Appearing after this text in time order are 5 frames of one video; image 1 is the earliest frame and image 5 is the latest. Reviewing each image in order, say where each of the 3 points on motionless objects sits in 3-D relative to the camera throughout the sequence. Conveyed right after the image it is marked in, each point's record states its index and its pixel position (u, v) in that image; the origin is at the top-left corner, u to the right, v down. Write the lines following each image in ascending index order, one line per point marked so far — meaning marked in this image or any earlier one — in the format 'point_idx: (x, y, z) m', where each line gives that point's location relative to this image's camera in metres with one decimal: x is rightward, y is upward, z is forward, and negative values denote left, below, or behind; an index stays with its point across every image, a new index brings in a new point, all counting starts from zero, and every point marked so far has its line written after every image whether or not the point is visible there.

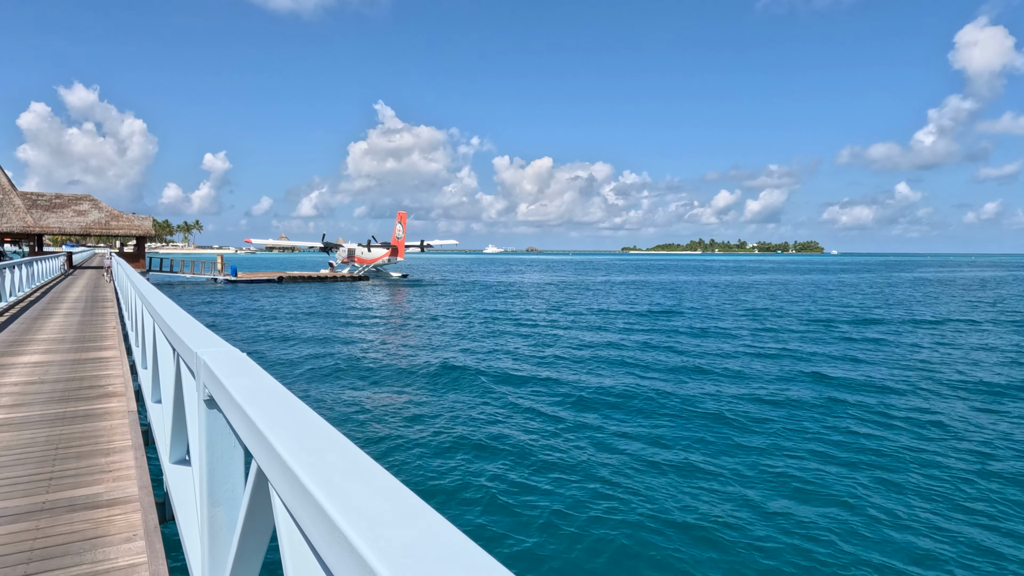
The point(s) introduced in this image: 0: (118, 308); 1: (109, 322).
0: (-8.3, -0.5, +11.0) m
1: (-7.0, -0.7, +9.1) m
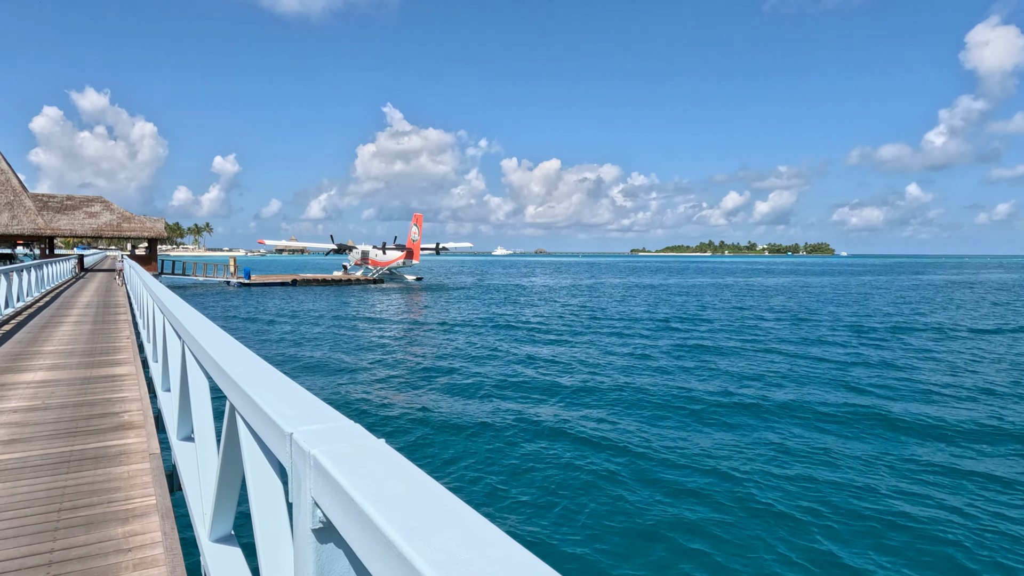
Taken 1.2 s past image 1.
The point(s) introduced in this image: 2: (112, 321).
0: (-7.9, -0.5, +10.8) m
1: (-6.6, -0.7, +8.9) m
2: (-7.5, -0.6, +9.8) m
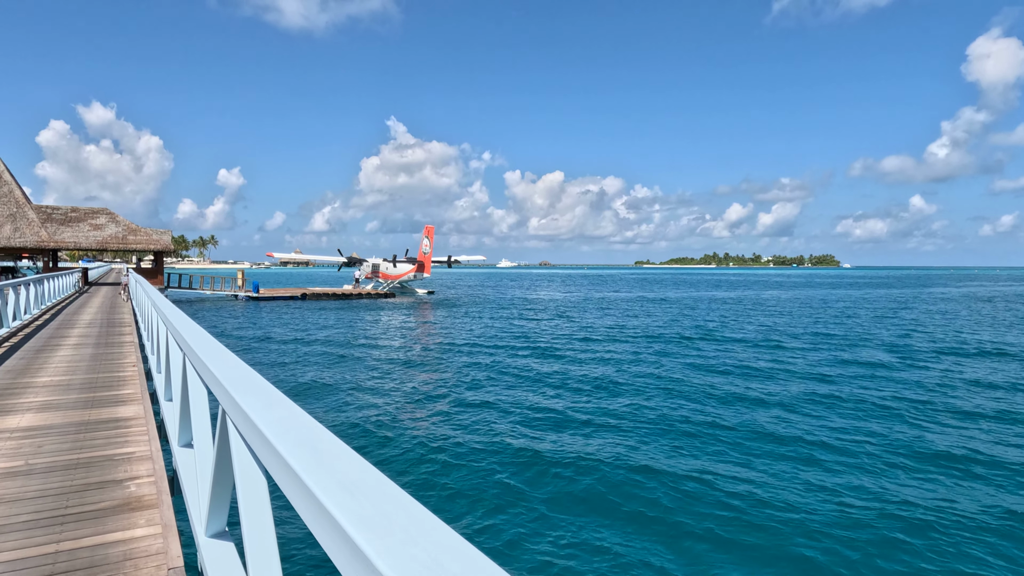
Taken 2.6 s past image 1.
0: (-7.5, -0.8, +10.5) m
1: (-6.3, -1.0, +8.6) m
2: (-7.1, -0.9, +9.4) m
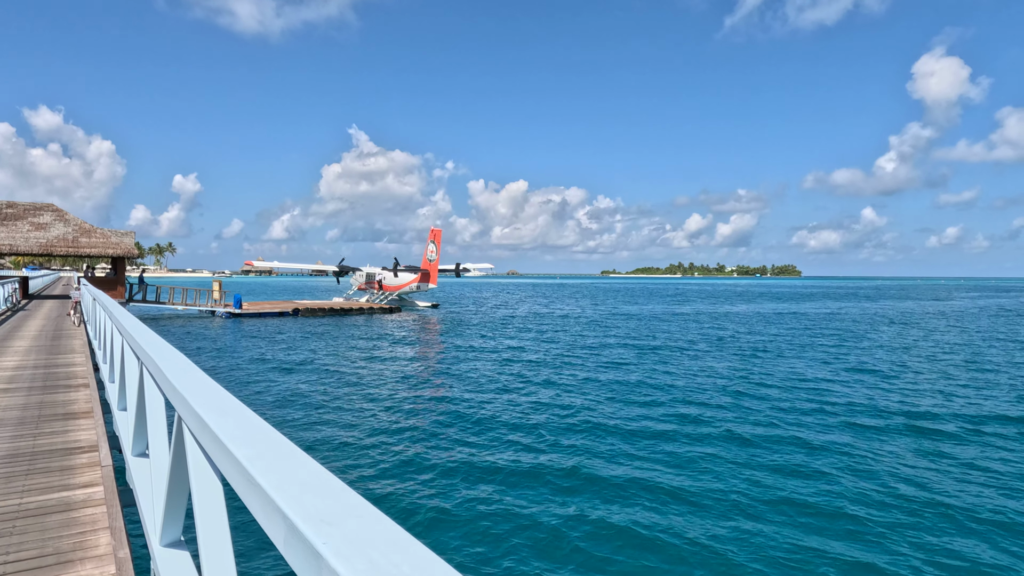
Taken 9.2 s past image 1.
0: (-7.0, -1.1, +8.6) m
1: (-5.6, -1.2, +6.8) m
2: (-6.5, -1.1, +7.6) m
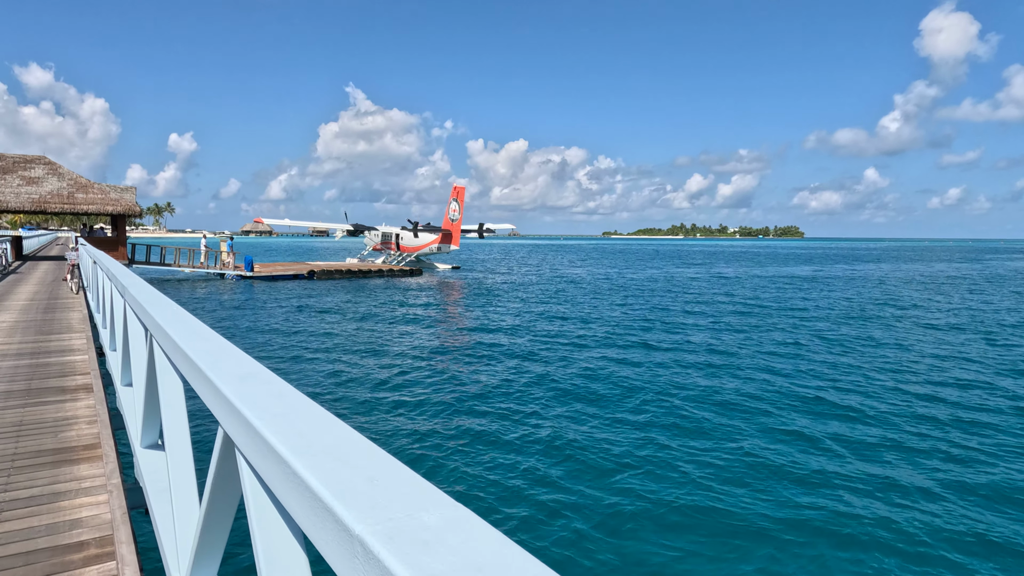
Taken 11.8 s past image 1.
0: (-6.4, -0.5, +8.0) m
1: (-5.1, -0.7, +6.2) m
2: (-6.0, -0.6, +7.0) m
